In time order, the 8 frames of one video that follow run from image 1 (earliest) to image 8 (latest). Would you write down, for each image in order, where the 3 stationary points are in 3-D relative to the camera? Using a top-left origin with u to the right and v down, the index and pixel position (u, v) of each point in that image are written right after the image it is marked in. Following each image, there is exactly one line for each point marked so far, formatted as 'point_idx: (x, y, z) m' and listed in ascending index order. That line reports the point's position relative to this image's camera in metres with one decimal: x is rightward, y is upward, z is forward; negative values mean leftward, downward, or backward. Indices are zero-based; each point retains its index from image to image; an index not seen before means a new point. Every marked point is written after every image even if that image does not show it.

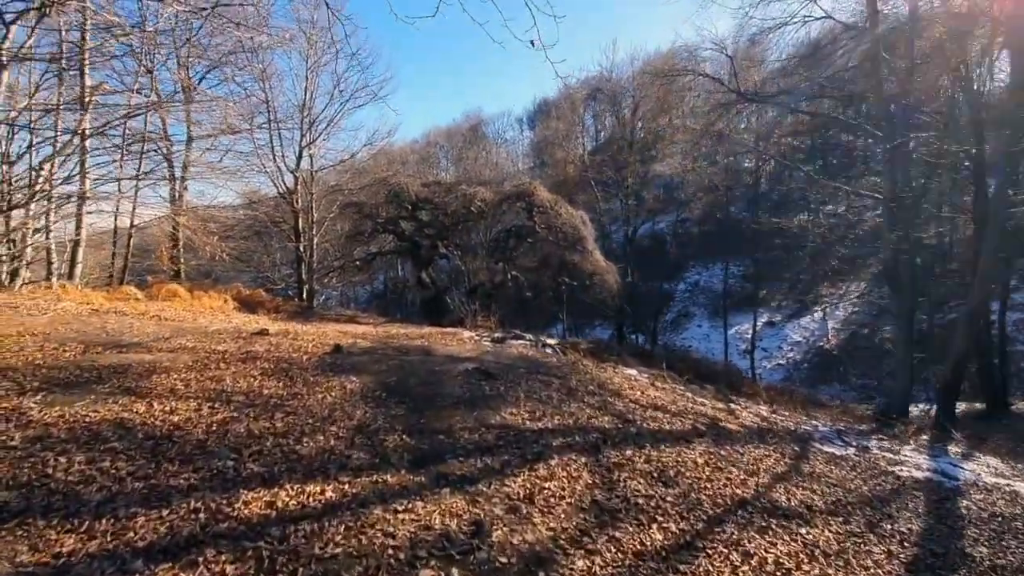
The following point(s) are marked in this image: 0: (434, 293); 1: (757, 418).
0: (-2.3, -0.2, +15.1) m
1: (+3.3, -1.8, +7.0) m
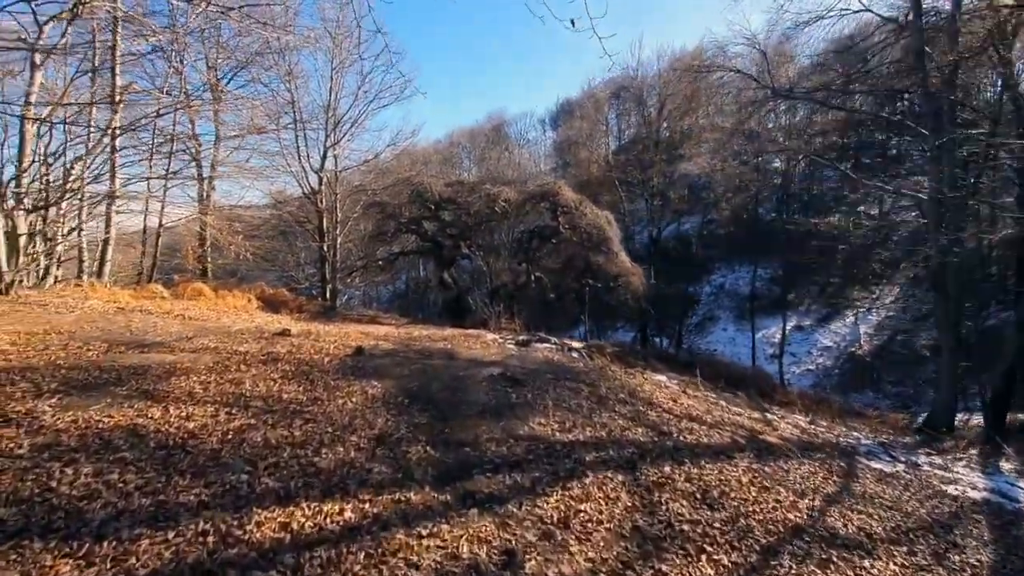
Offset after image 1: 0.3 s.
0: (-1.6, -0.2, +15.0) m
1: (+3.7, -1.8, +6.6) m
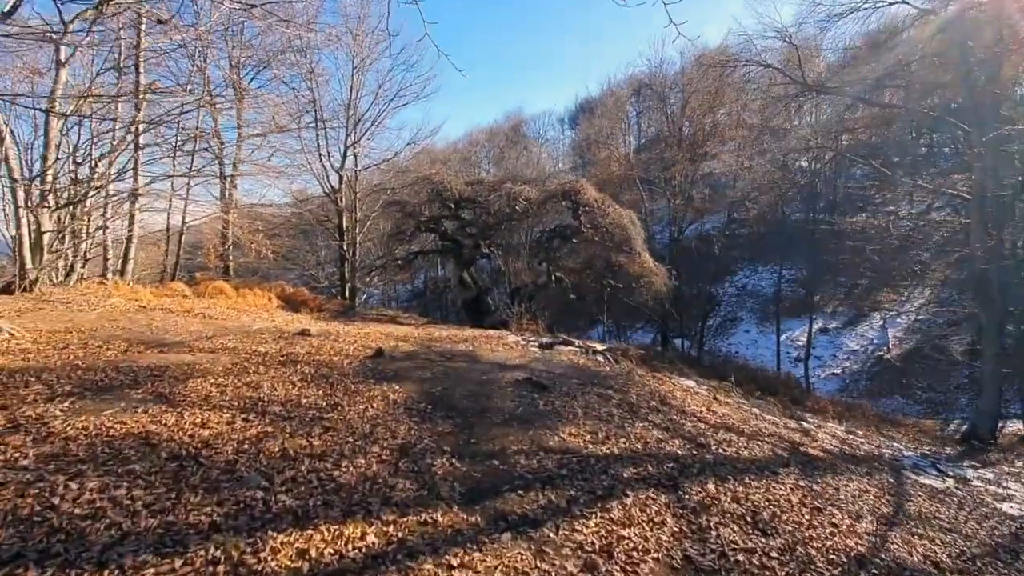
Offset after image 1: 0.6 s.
0: (-1.1, -0.2, +14.8) m
1: (+3.9, -1.9, +6.2) m
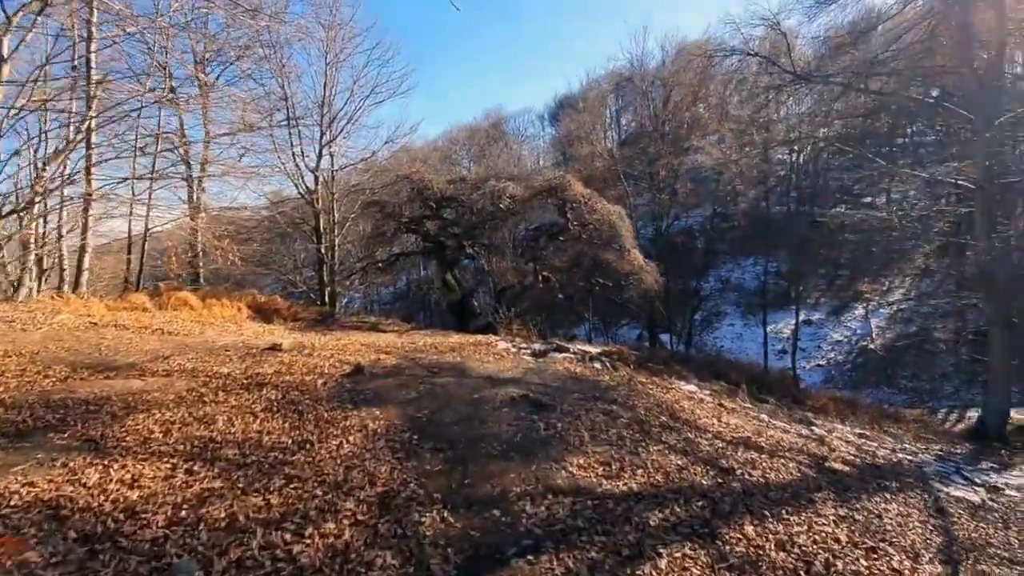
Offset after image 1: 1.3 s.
0: (-1.4, -0.2, +14.2) m
1: (+3.9, -1.8, +5.8) m
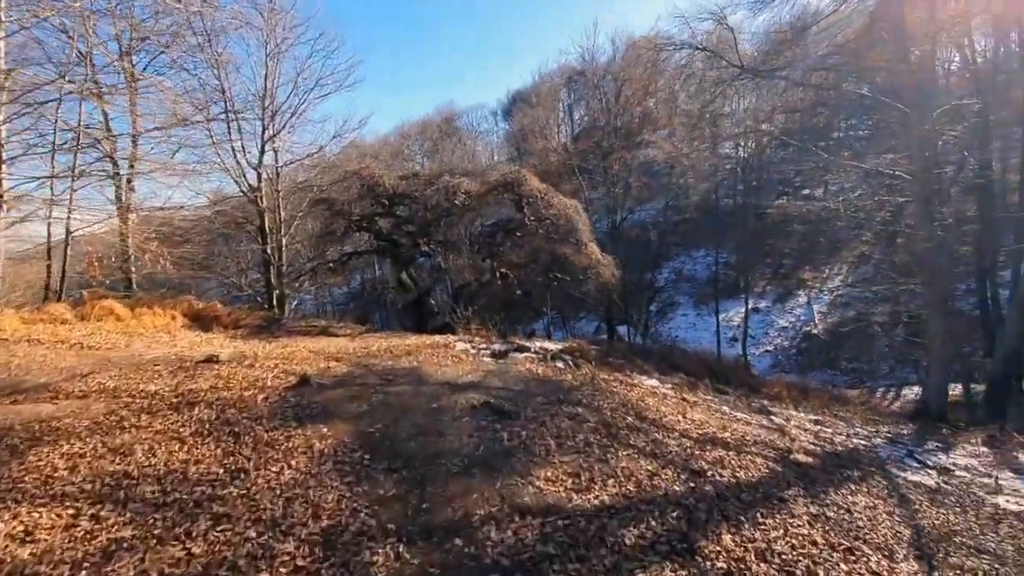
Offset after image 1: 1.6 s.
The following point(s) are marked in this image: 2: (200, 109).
0: (-2.6, -0.2, +13.8) m
1: (+3.4, -1.7, +5.9) m
2: (-7.3, +4.2, +11.9) m
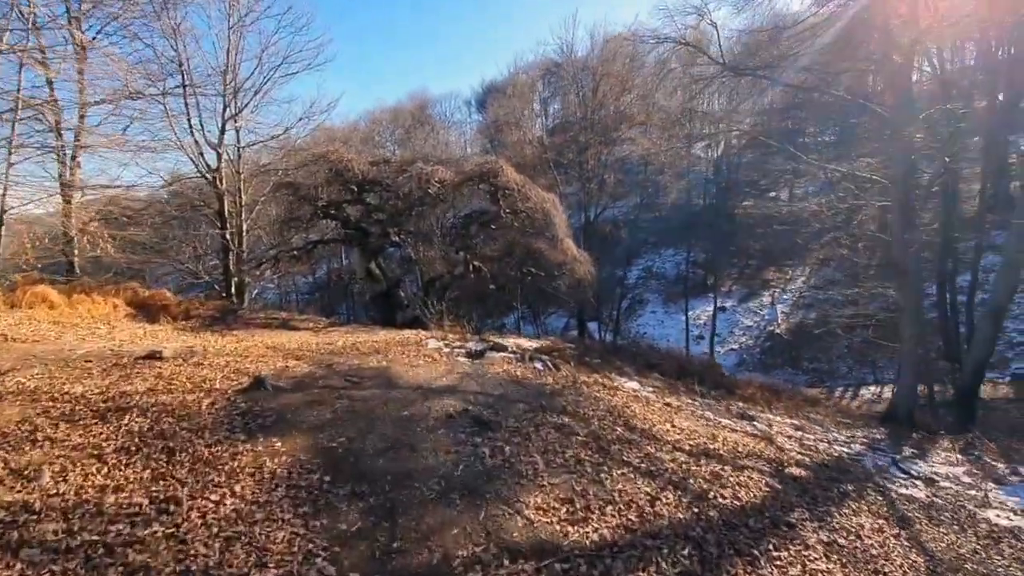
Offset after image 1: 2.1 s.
0: (-3.3, 0.0, +13.2) m
1: (+3.2, -1.8, +5.7) m
2: (-7.8, +4.5, +11.0) m
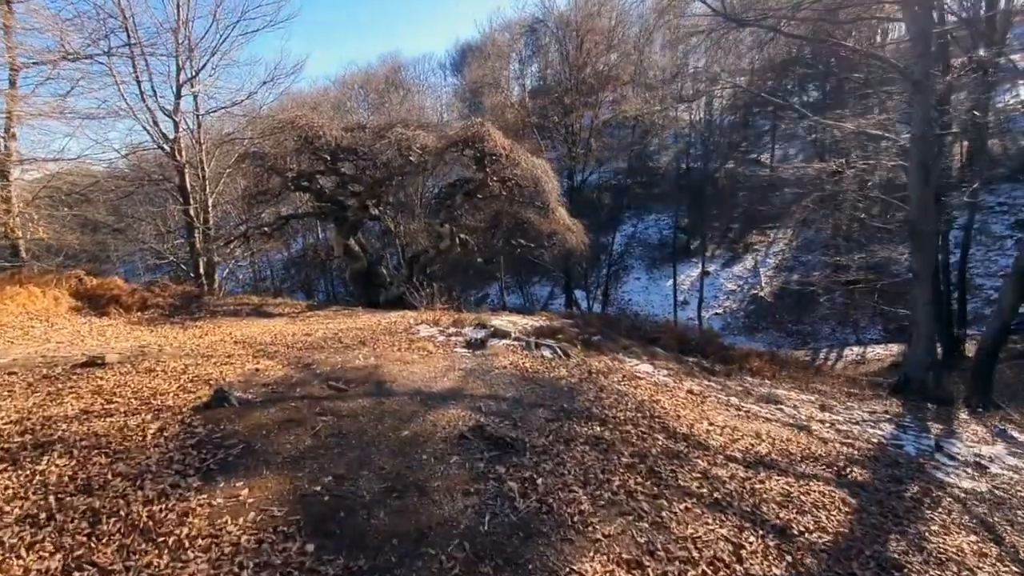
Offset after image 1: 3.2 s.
0: (-3.5, +0.6, +12.3) m
1: (+3.3, -1.5, +5.2) m
2: (-8.1, +4.8, +9.7) m
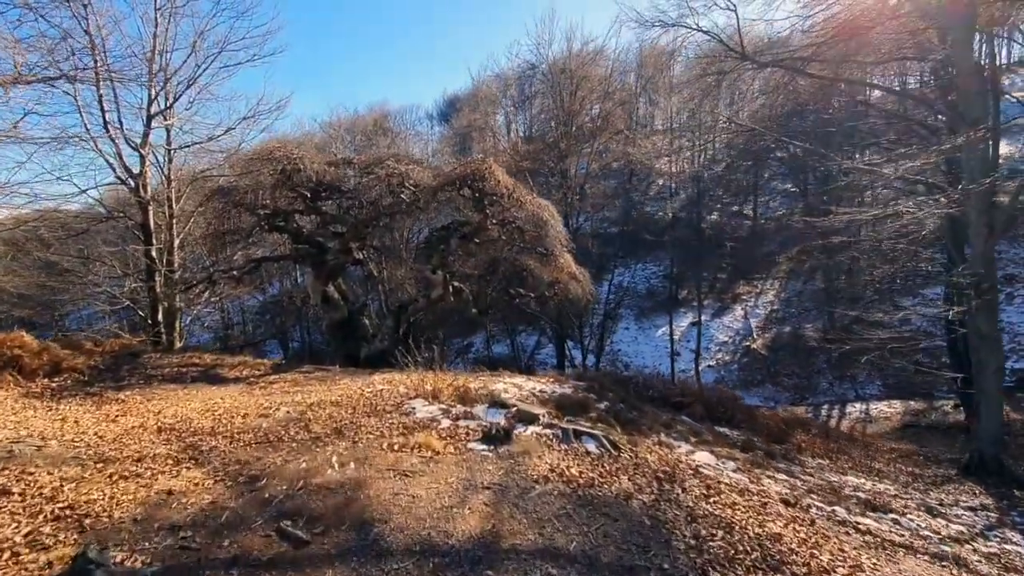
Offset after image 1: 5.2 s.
0: (-3.5, -0.6, +10.8) m
1: (+3.5, -2.0, +3.8) m
2: (-7.9, +3.9, +8.4) m
